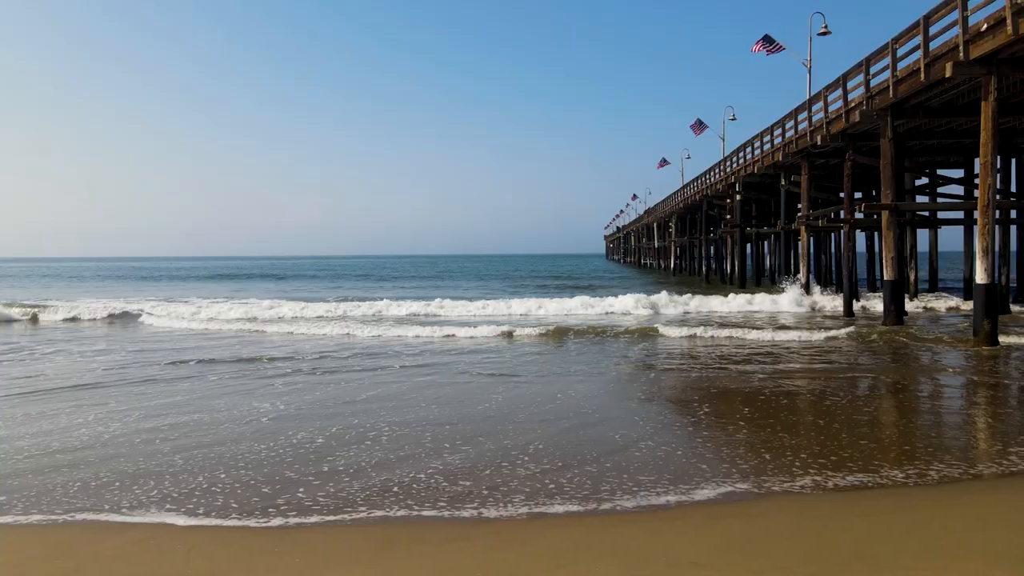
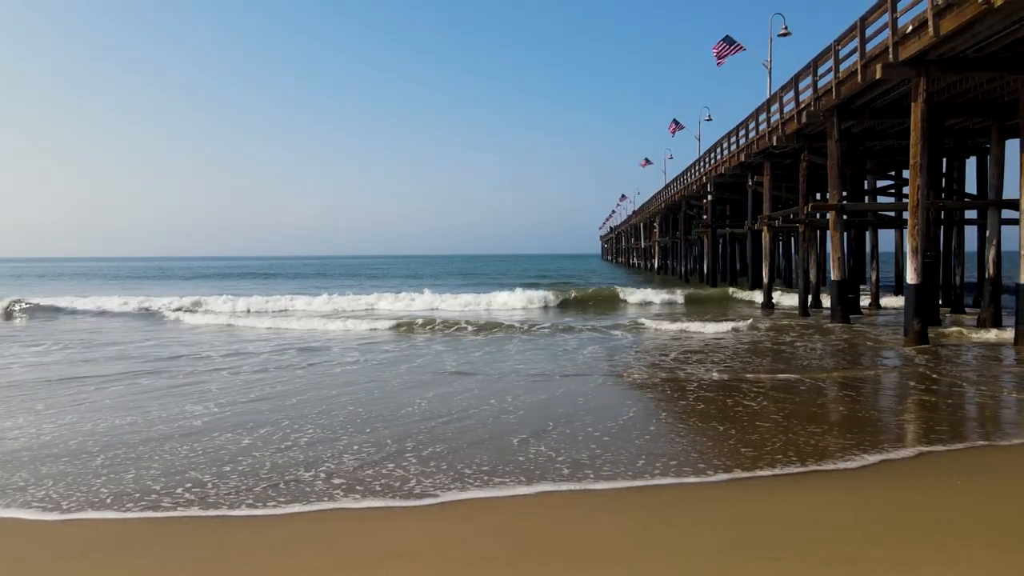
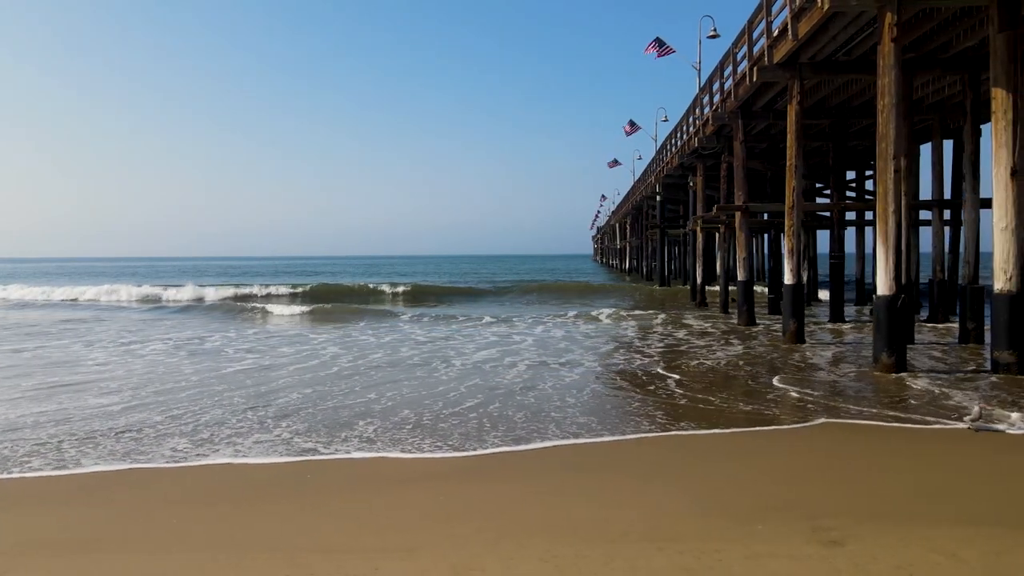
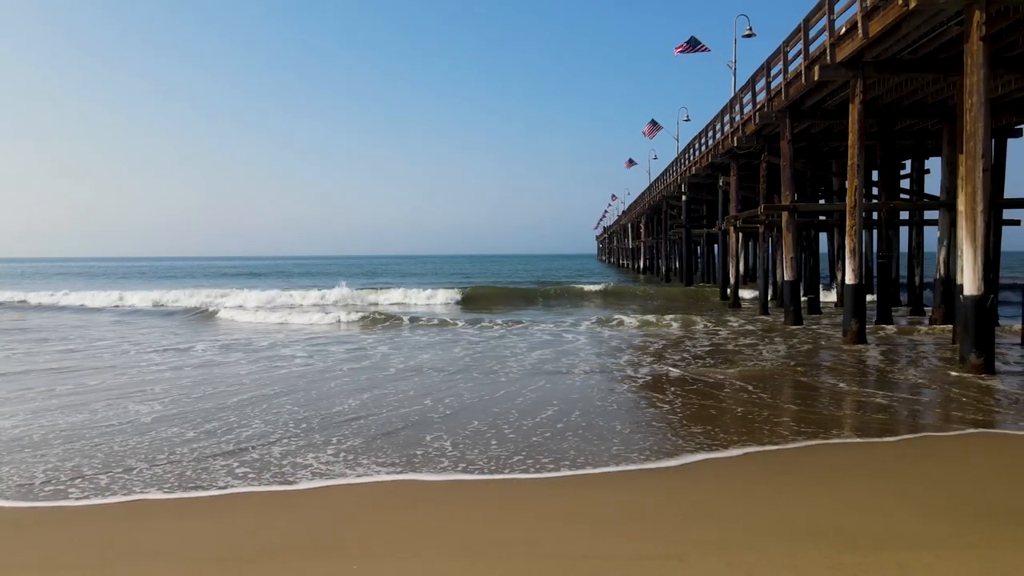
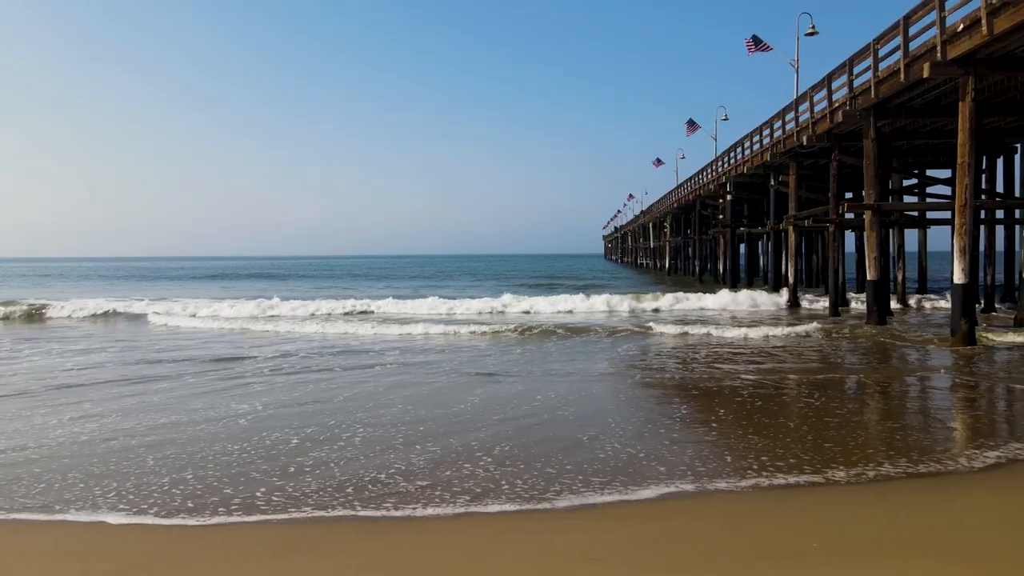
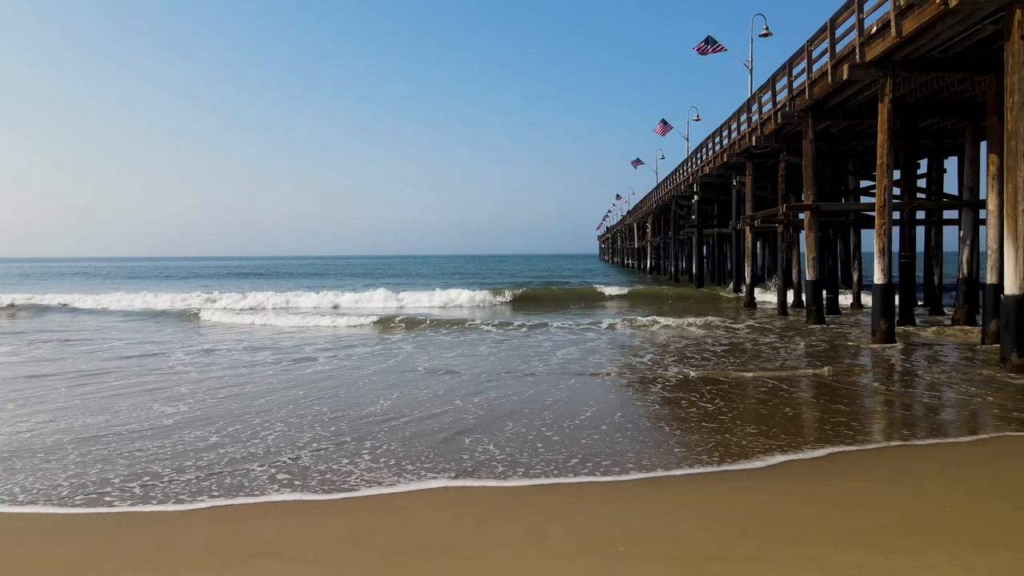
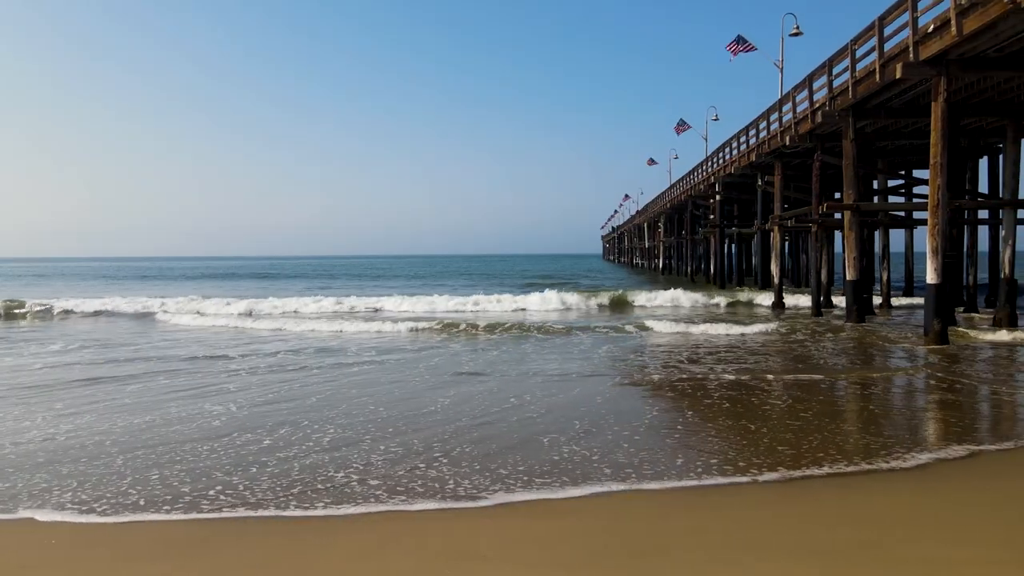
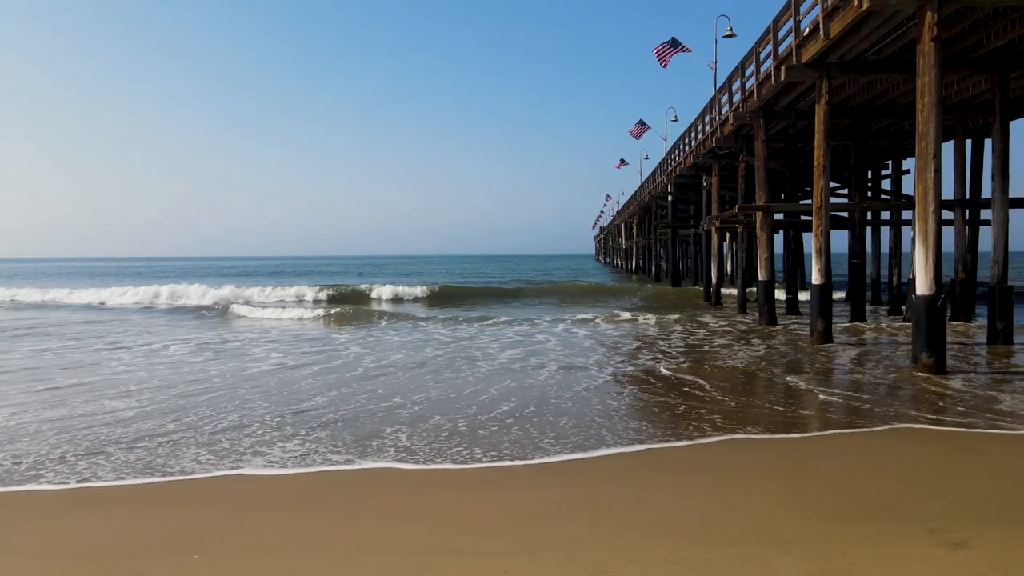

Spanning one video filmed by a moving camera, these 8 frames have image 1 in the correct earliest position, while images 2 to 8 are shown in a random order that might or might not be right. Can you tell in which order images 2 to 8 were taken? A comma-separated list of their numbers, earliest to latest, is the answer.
5, 7, 2, 6, 4, 8, 3
